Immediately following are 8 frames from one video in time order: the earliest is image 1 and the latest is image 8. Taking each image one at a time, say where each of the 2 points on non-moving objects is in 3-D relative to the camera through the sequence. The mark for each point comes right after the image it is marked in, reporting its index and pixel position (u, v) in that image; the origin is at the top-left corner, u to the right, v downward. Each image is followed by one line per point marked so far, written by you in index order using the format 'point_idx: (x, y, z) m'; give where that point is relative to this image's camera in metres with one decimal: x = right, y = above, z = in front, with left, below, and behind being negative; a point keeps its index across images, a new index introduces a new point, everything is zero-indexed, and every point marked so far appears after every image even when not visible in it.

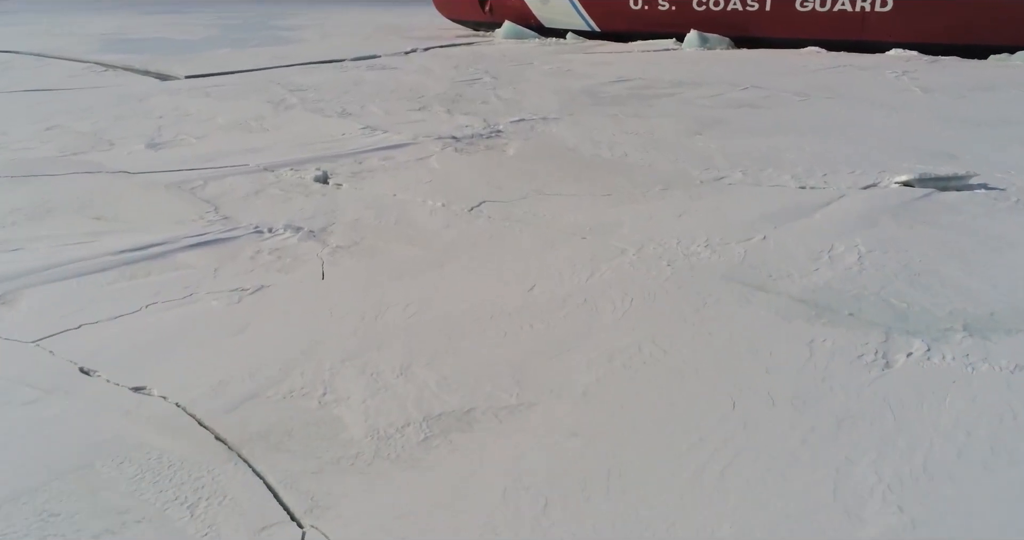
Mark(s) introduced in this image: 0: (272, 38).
0: (-3.2, +3.0, +9.9) m
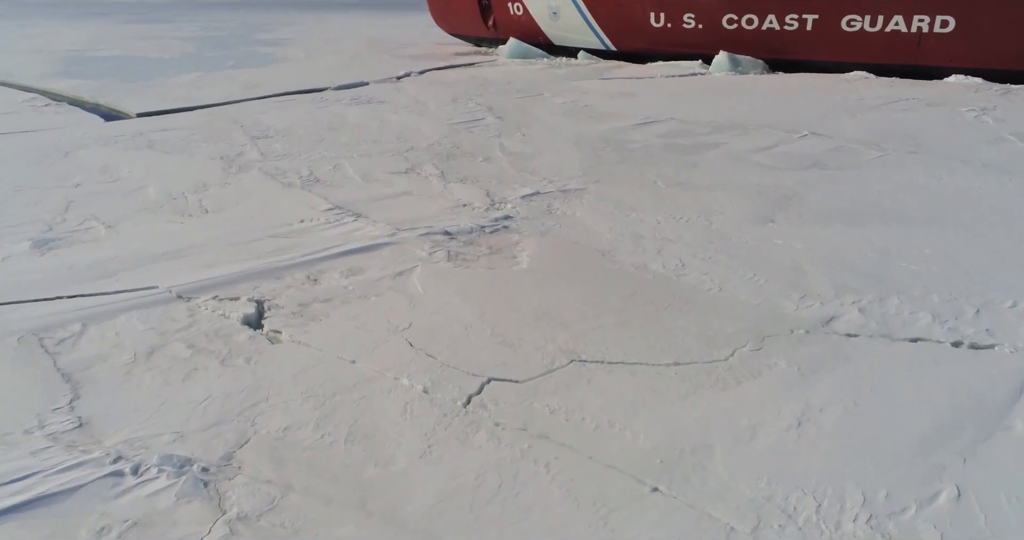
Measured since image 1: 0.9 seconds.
0: (-3.1, +2.5, +9.0) m
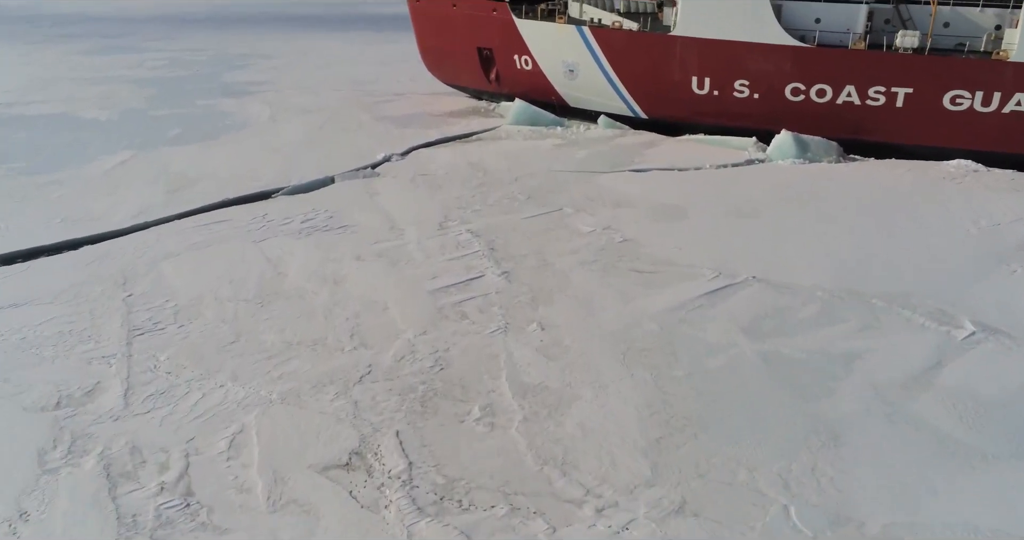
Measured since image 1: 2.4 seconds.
0: (-3.1, +1.5, +7.5) m
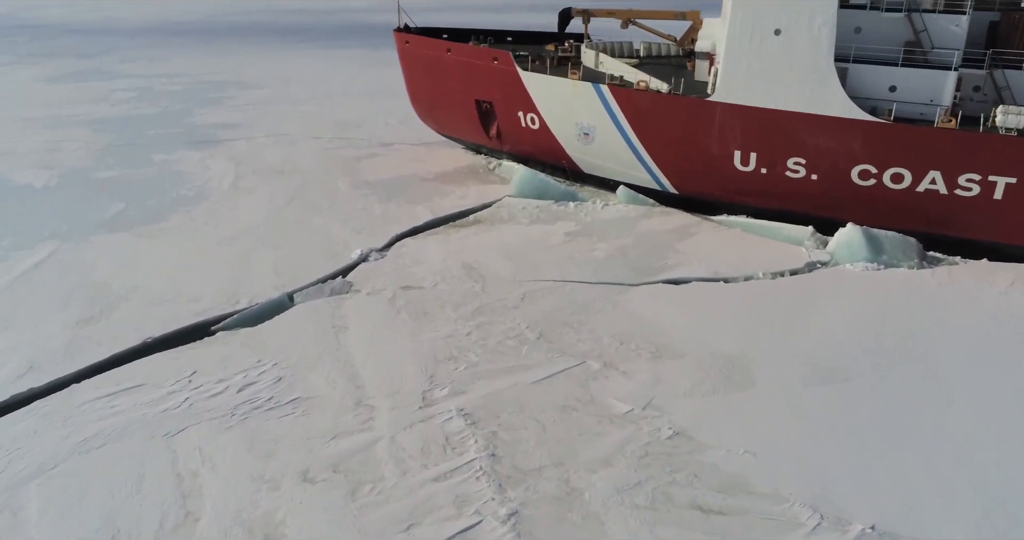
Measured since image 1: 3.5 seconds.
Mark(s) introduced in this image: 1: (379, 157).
0: (-3.0, +0.7, +6.4) m
1: (-1.3, +1.1, +7.5) m
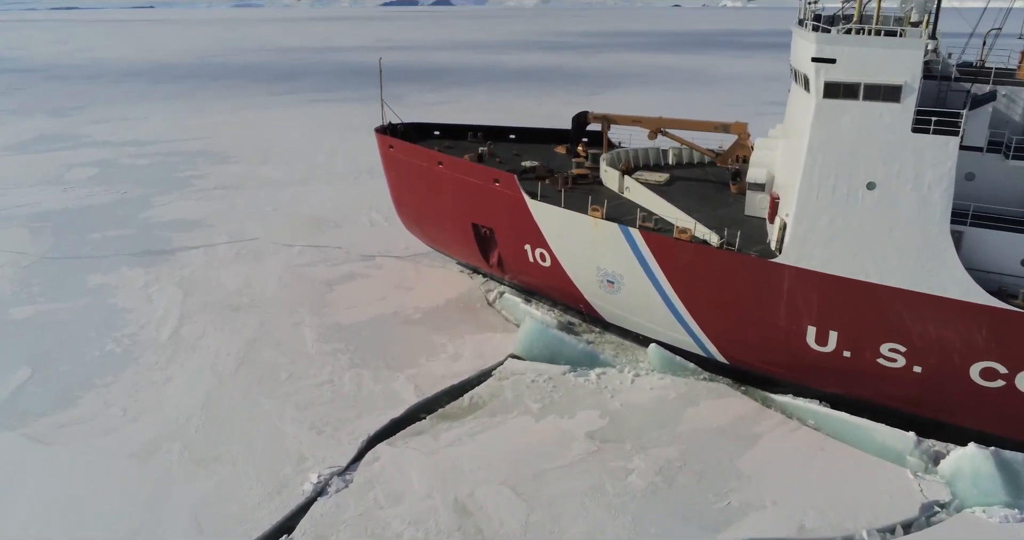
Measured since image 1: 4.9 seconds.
0: (-3.0, -0.5, +5.2) m
1: (-1.3, -0.1, +6.3) m
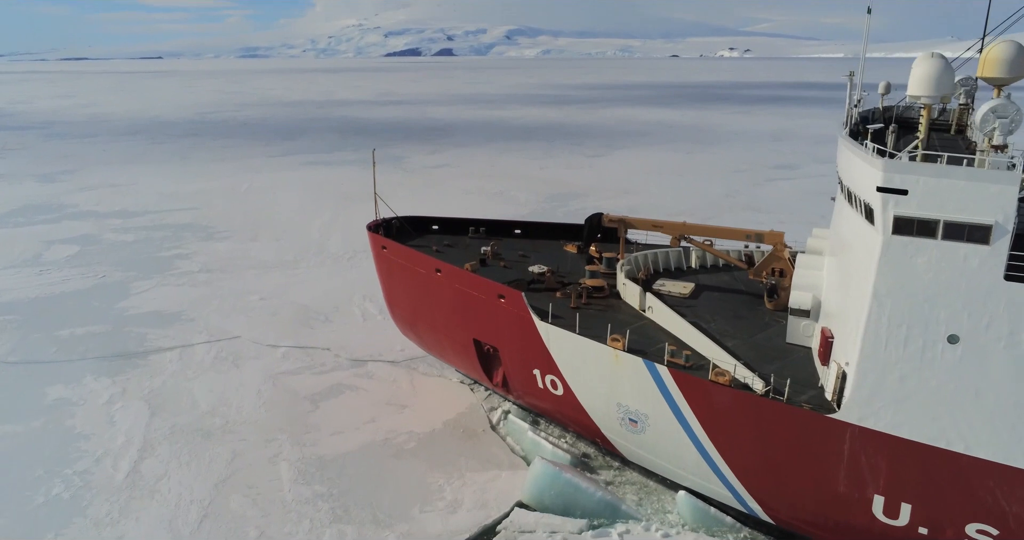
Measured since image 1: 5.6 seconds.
0: (-3.0, -1.3, +4.5) m
1: (-1.2, -0.9, +5.7) m
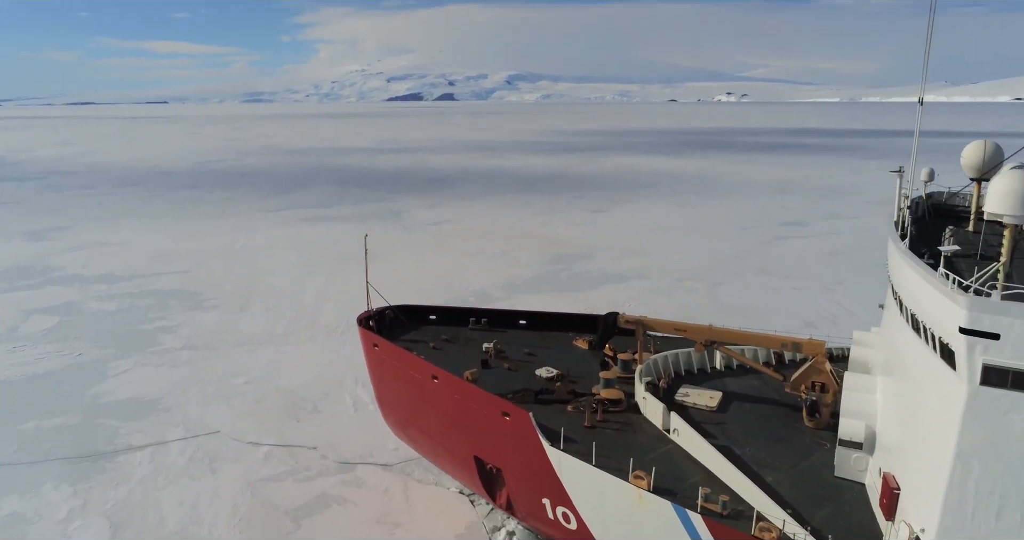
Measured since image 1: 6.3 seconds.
0: (-2.9, -1.9, +3.9) m
1: (-1.2, -1.6, +5.1) m
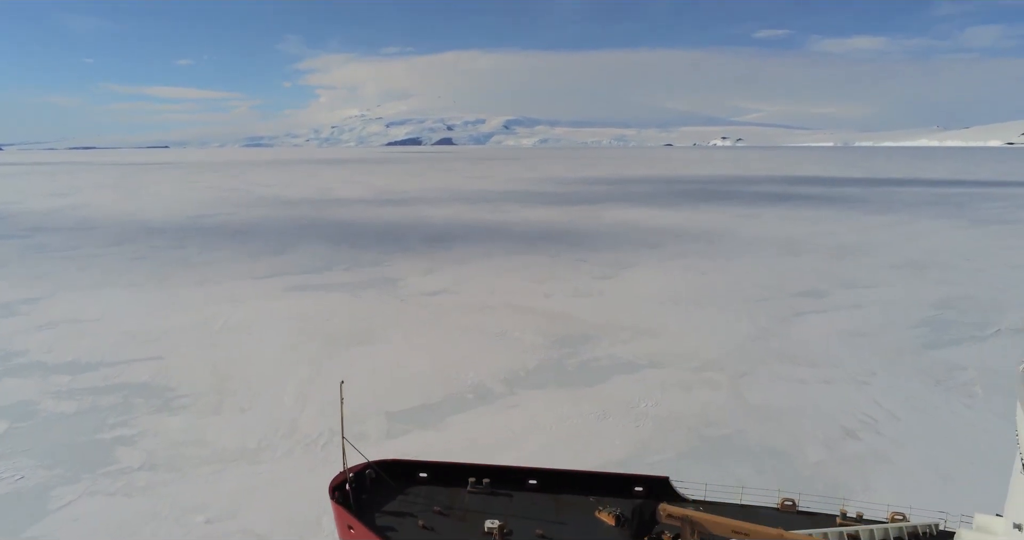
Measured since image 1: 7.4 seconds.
0: (-2.9, -2.7, +2.8) m
1: (-1.2, -2.5, +4.0) m
